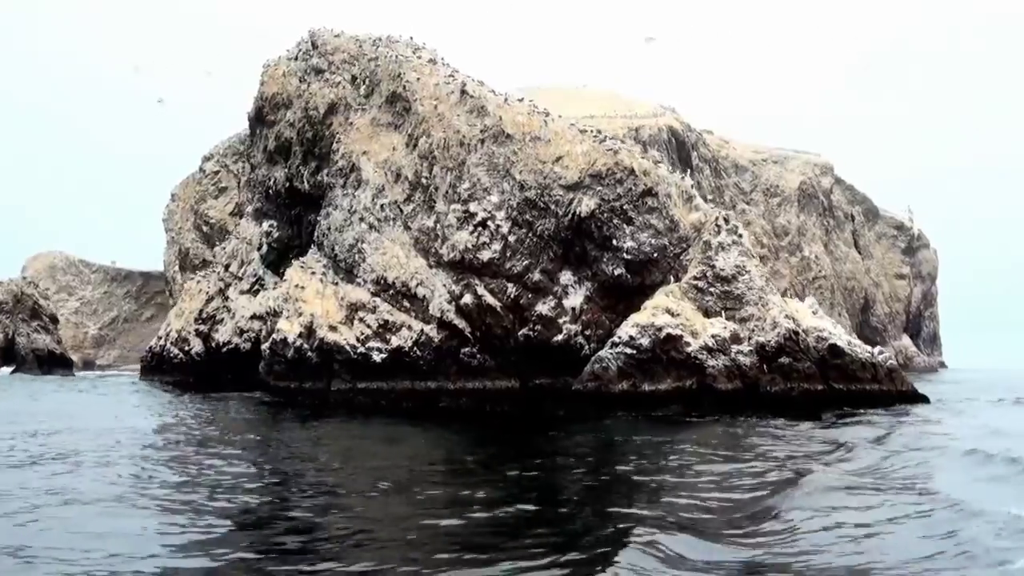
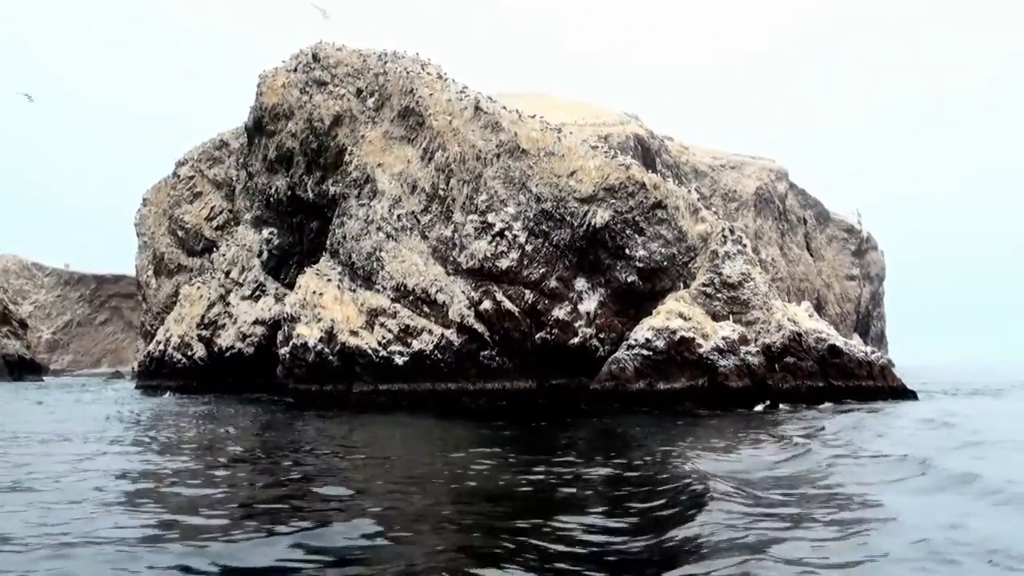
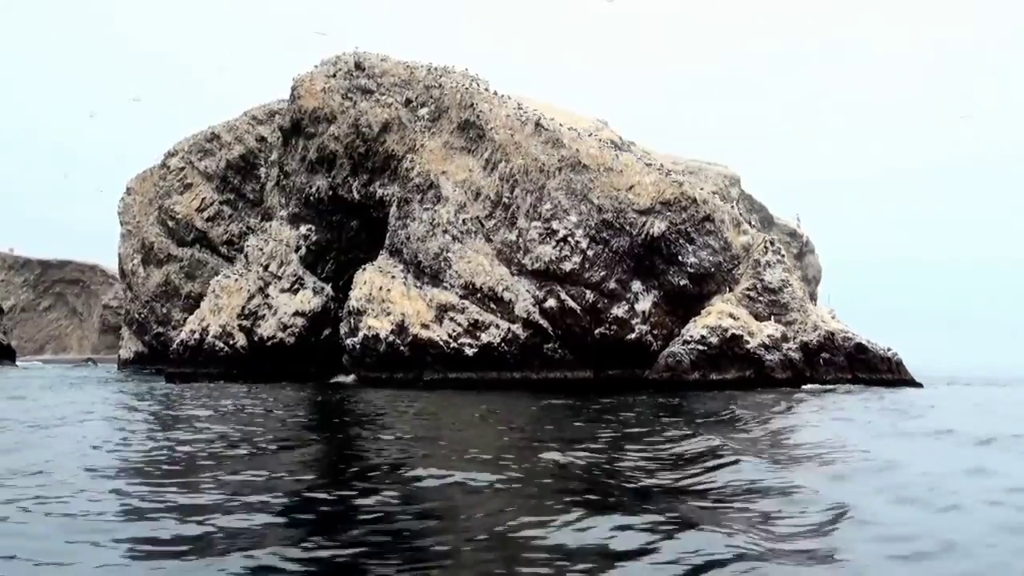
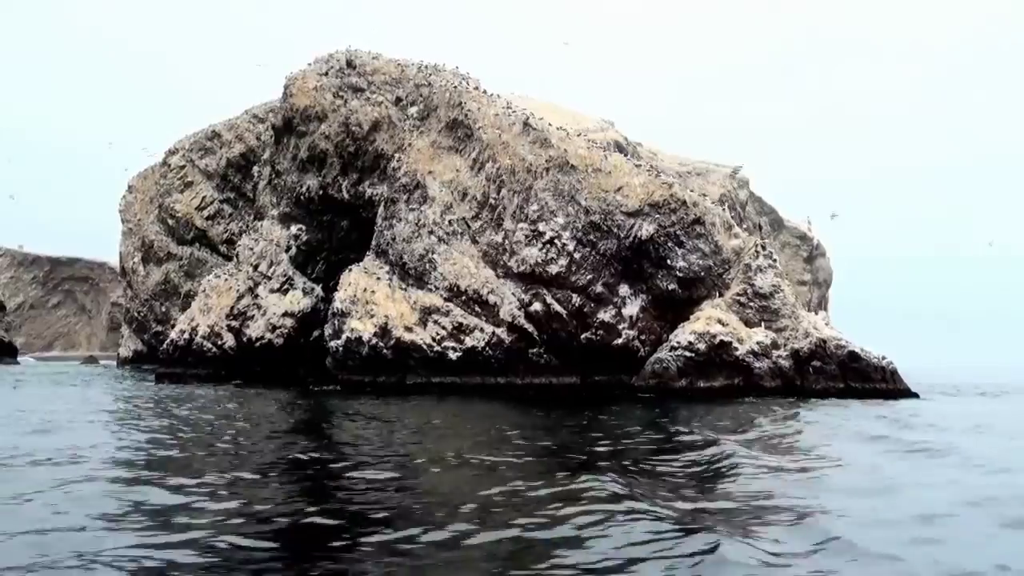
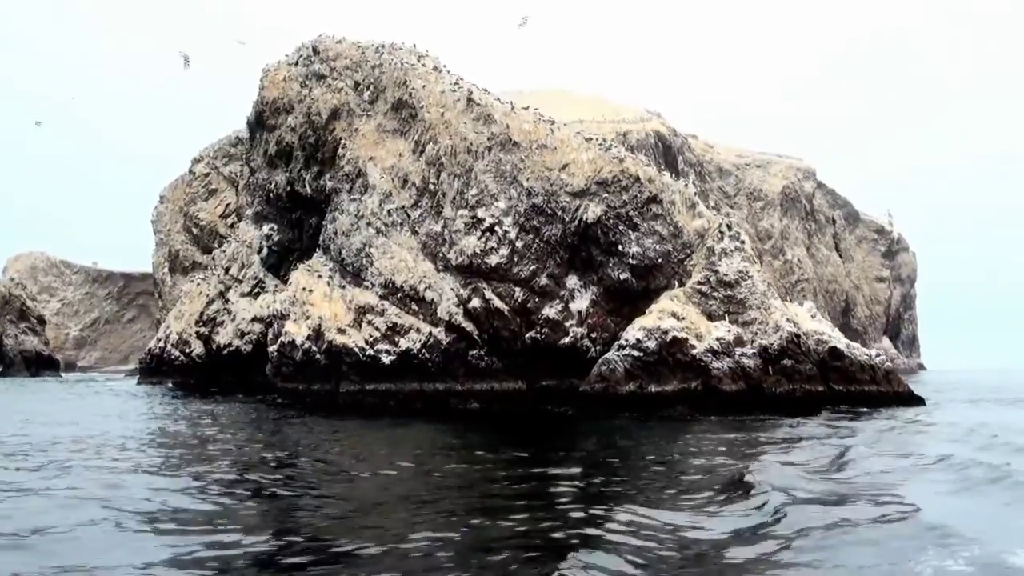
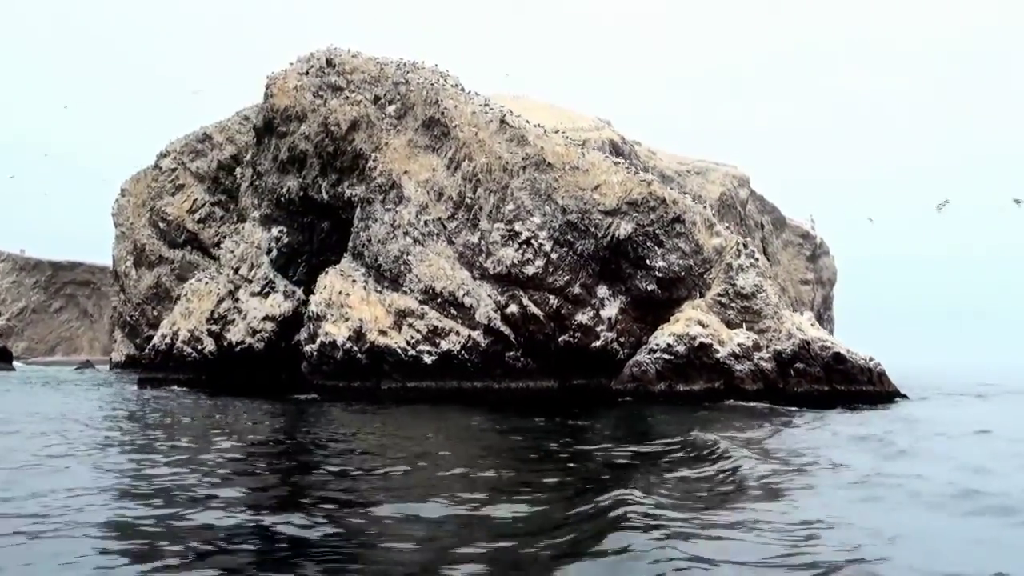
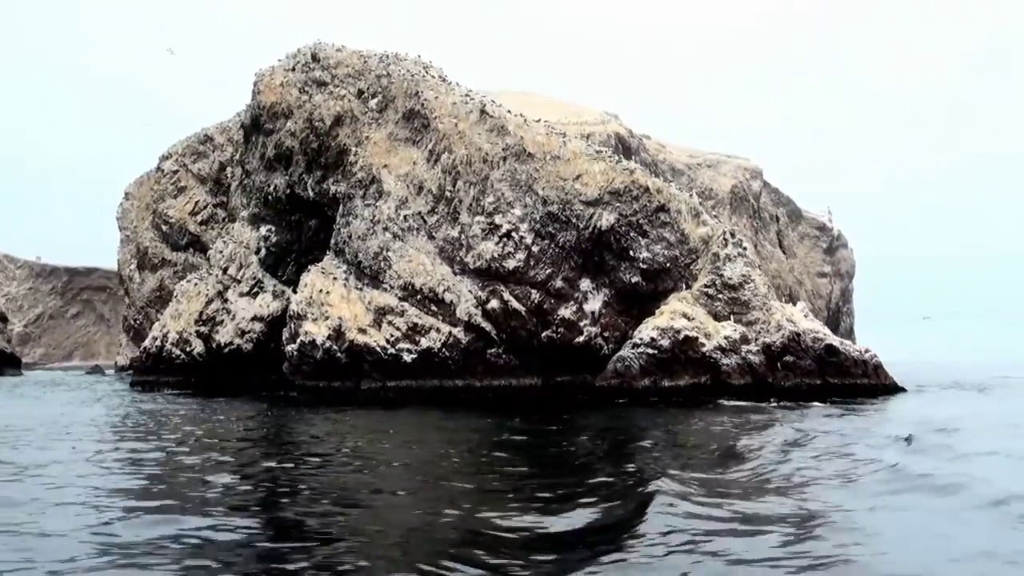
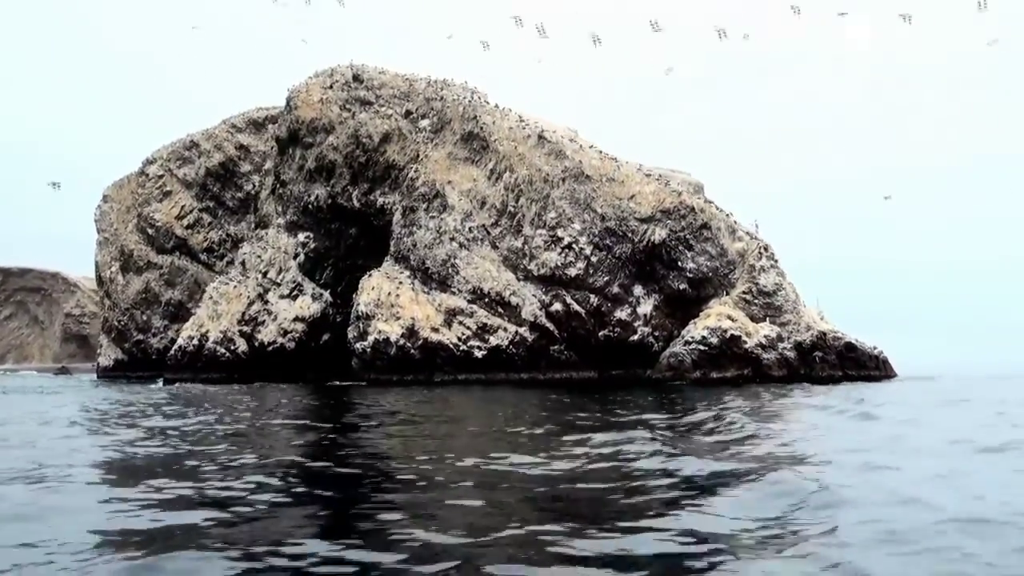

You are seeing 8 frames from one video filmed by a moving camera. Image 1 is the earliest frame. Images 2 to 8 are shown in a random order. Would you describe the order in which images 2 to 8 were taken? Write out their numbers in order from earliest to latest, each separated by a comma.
5, 2, 7, 6, 4, 3, 8
